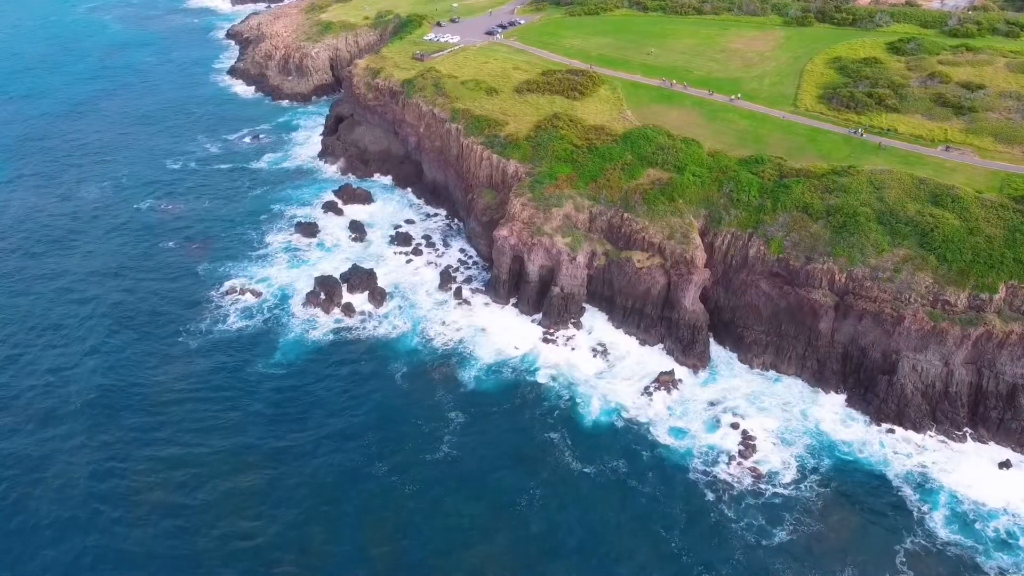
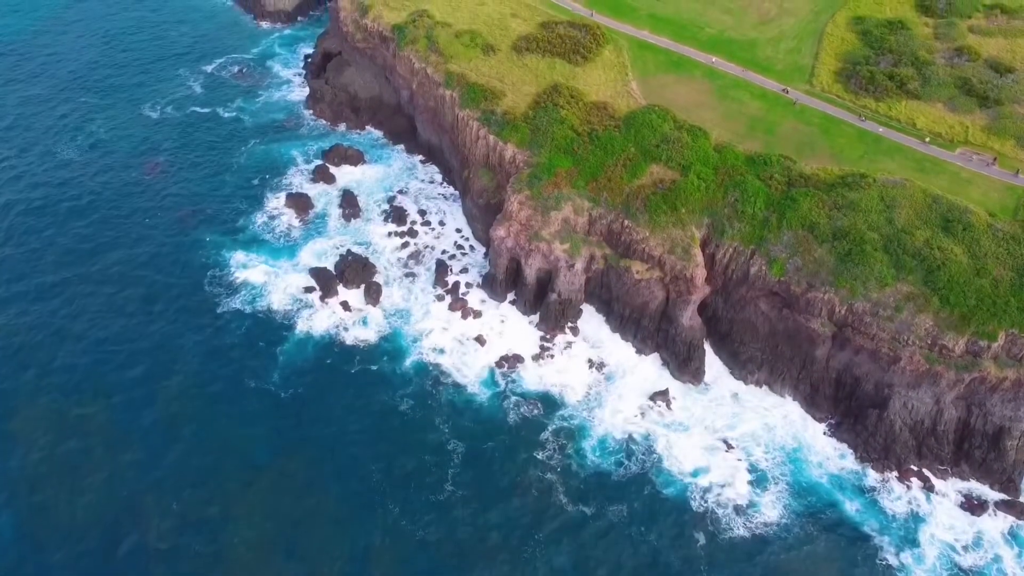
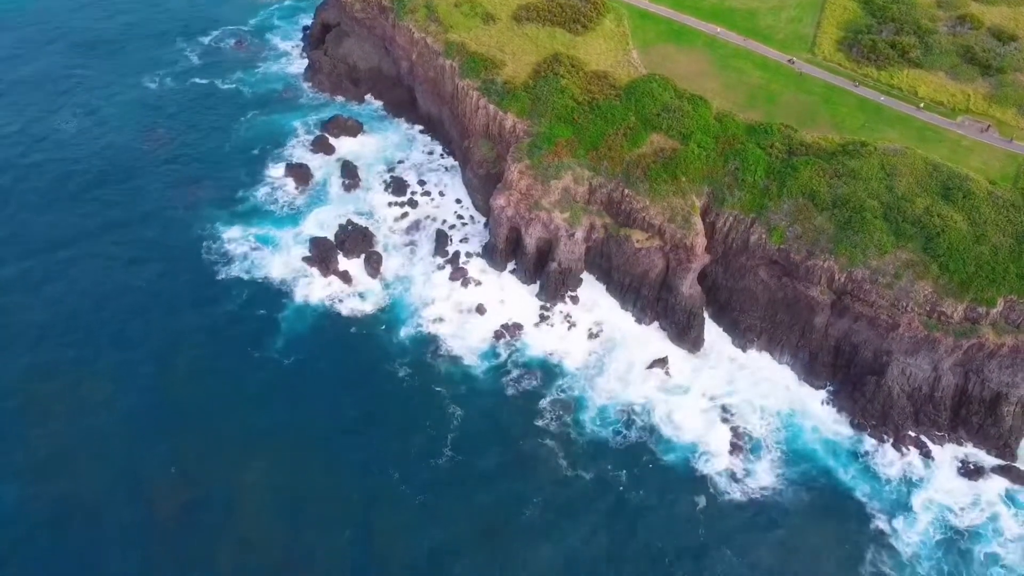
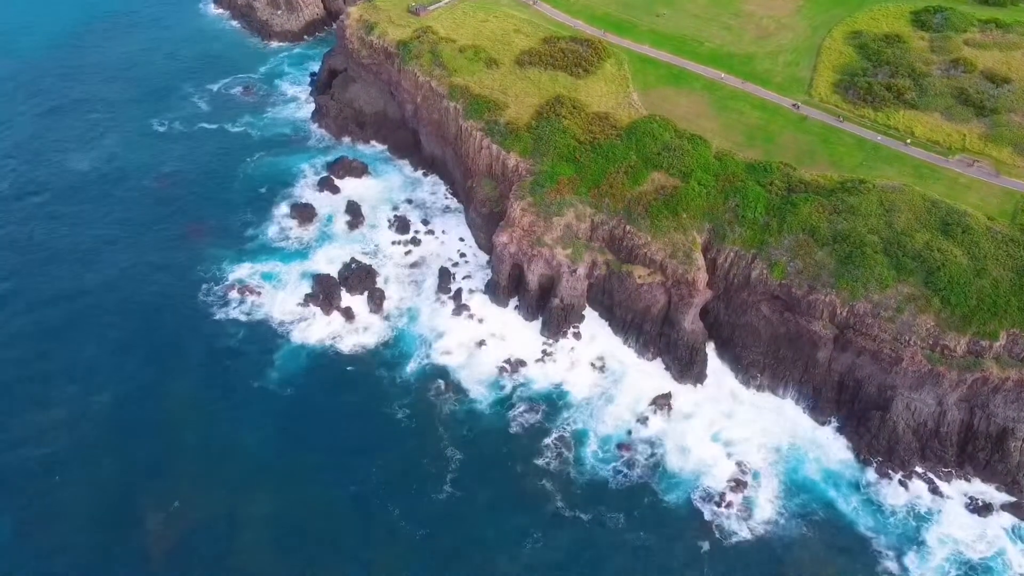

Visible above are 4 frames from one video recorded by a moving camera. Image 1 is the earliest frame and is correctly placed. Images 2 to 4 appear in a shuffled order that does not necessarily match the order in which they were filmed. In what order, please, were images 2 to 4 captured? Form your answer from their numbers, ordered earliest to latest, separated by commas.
4, 3, 2
